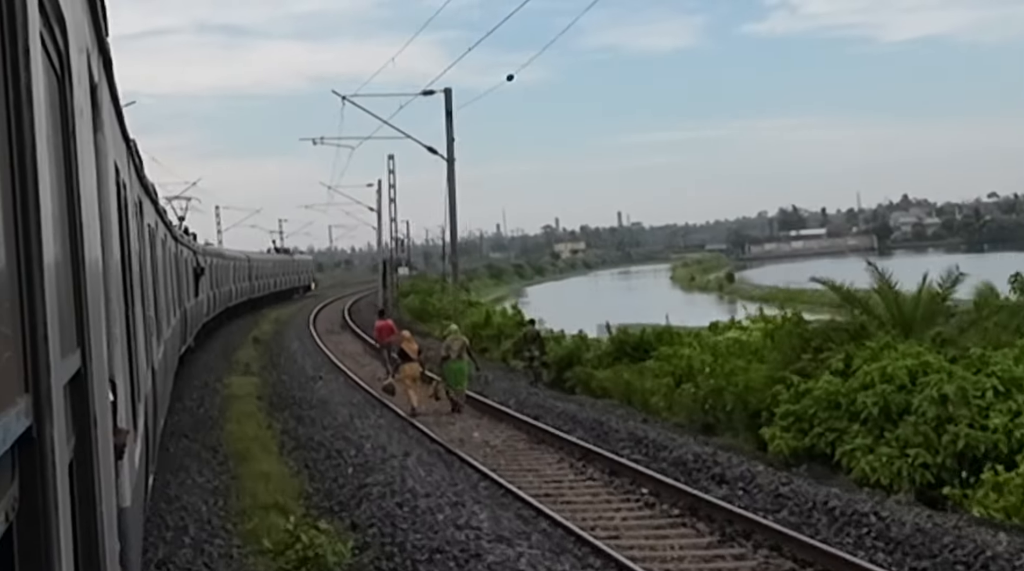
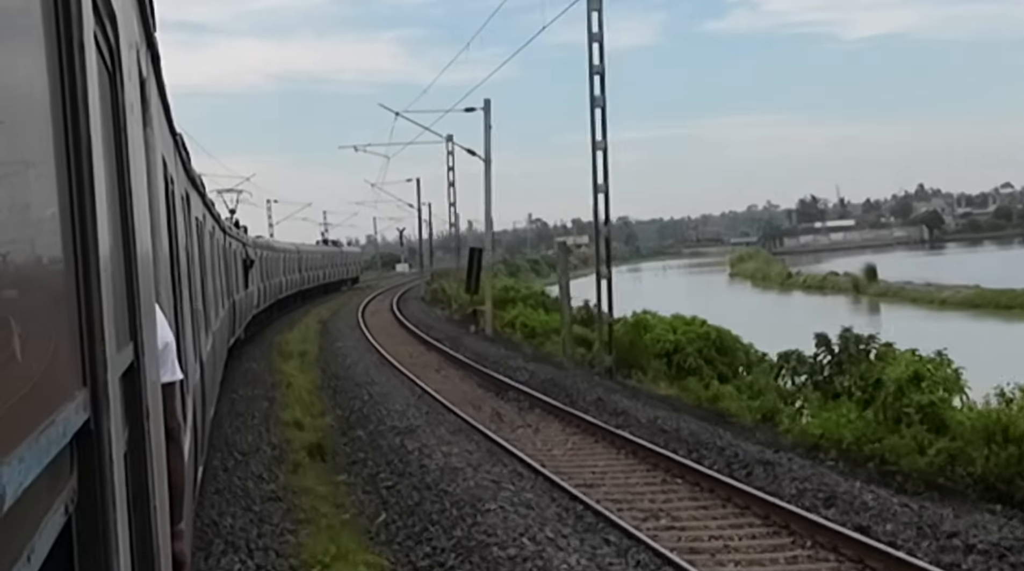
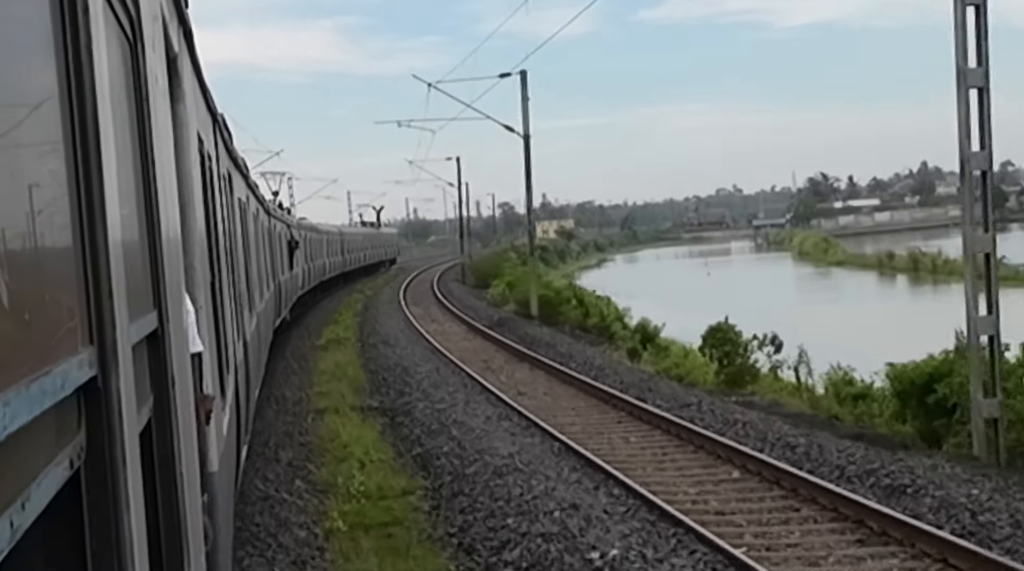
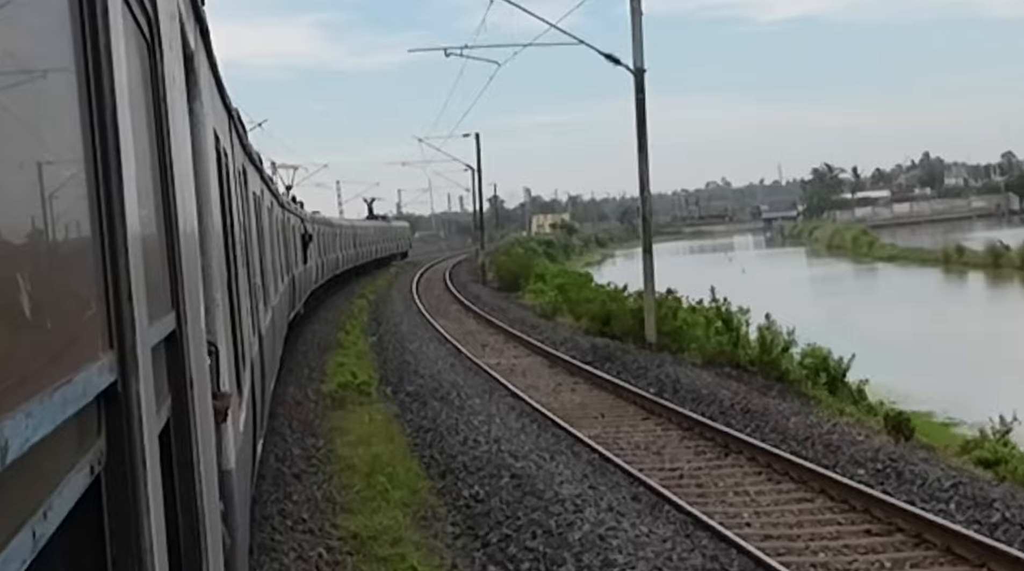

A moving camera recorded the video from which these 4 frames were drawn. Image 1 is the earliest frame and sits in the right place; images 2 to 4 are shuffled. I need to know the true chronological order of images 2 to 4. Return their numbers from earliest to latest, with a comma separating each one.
2, 3, 4
